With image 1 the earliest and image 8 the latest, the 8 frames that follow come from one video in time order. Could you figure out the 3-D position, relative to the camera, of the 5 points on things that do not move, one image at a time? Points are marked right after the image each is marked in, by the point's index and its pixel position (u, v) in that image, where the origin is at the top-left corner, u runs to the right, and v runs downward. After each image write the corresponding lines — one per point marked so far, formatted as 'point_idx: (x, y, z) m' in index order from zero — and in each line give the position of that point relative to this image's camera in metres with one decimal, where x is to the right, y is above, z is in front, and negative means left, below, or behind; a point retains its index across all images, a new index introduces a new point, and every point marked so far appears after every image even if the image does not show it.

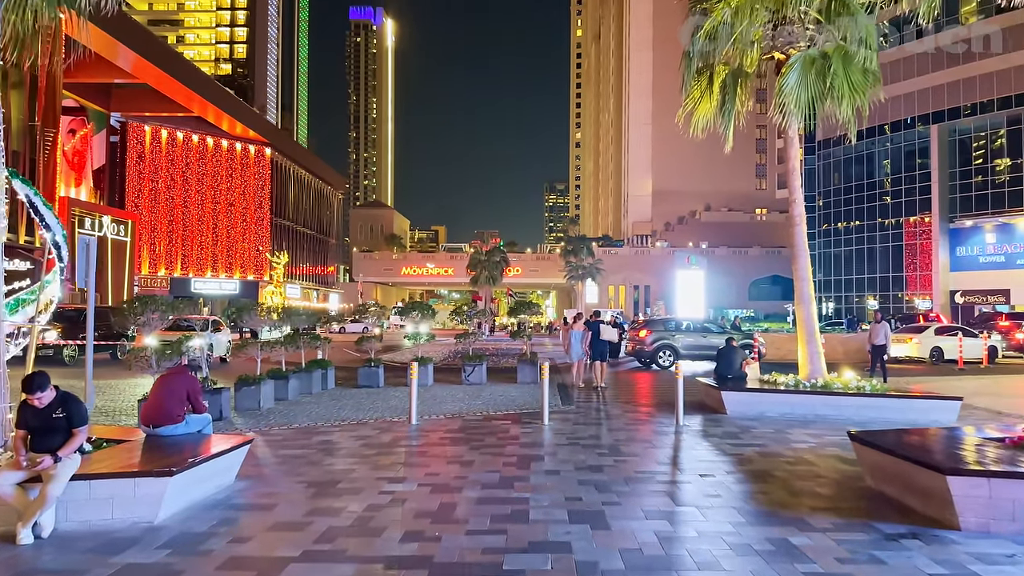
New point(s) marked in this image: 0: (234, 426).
0: (-4.1, -2.0, +11.3) m
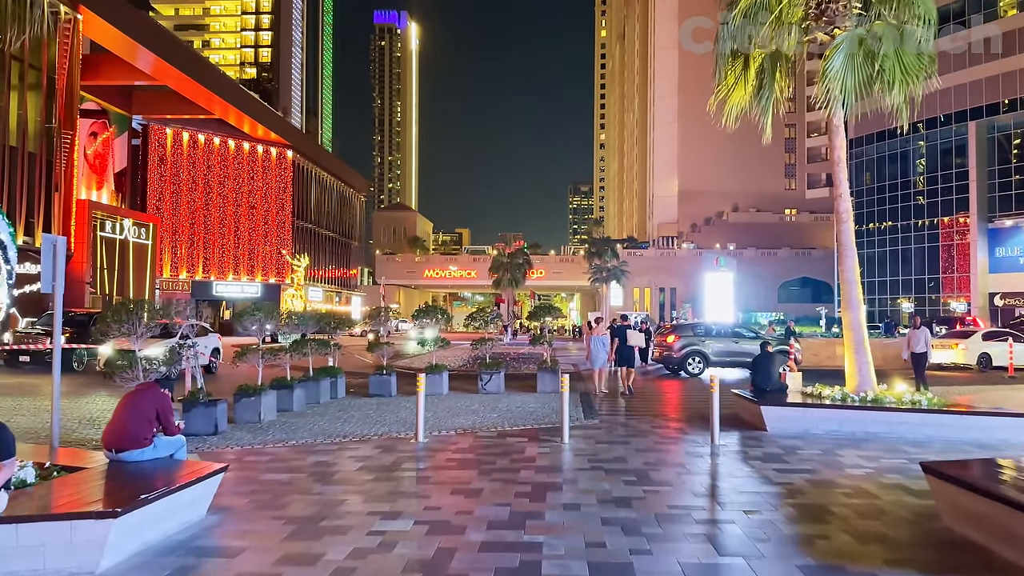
0: (-3.8, -2.1, +10.4) m
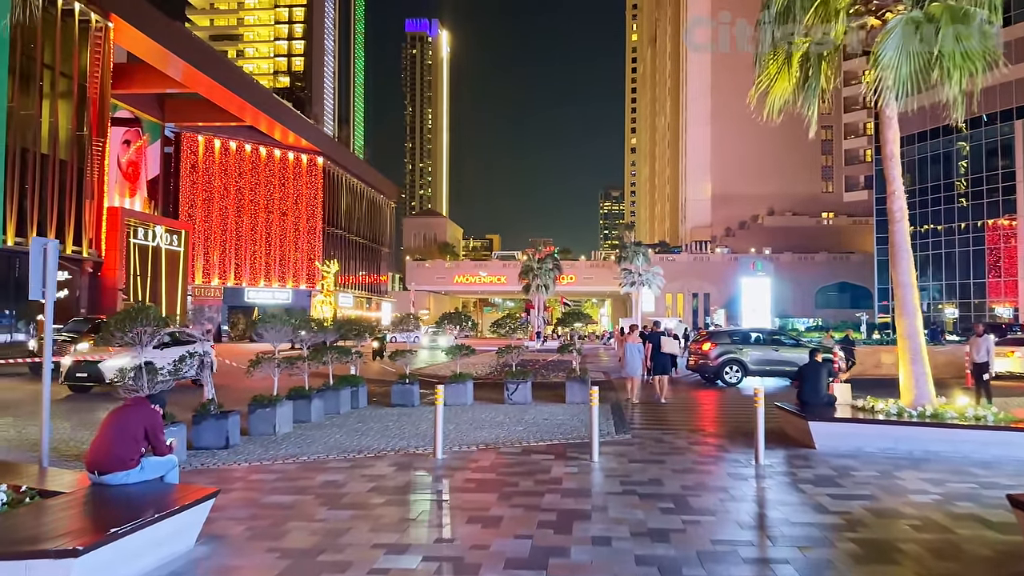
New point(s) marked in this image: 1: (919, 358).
0: (-3.5, -2.1, +9.9) m
1: (+5.4, -0.9, +10.3) m
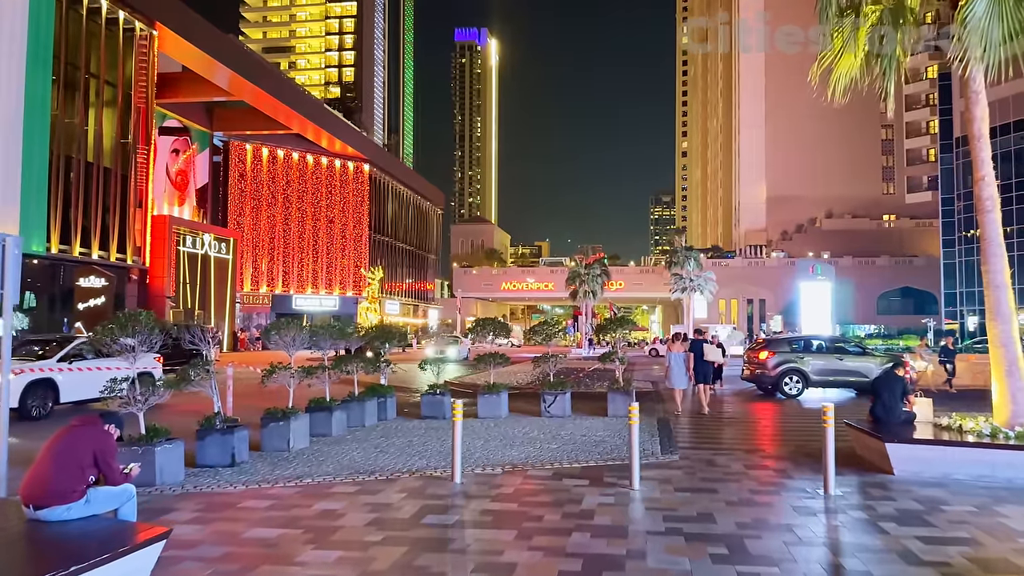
0: (-3.2, -2.2, +9.0) m
1: (+5.7, -0.9, +8.8) m
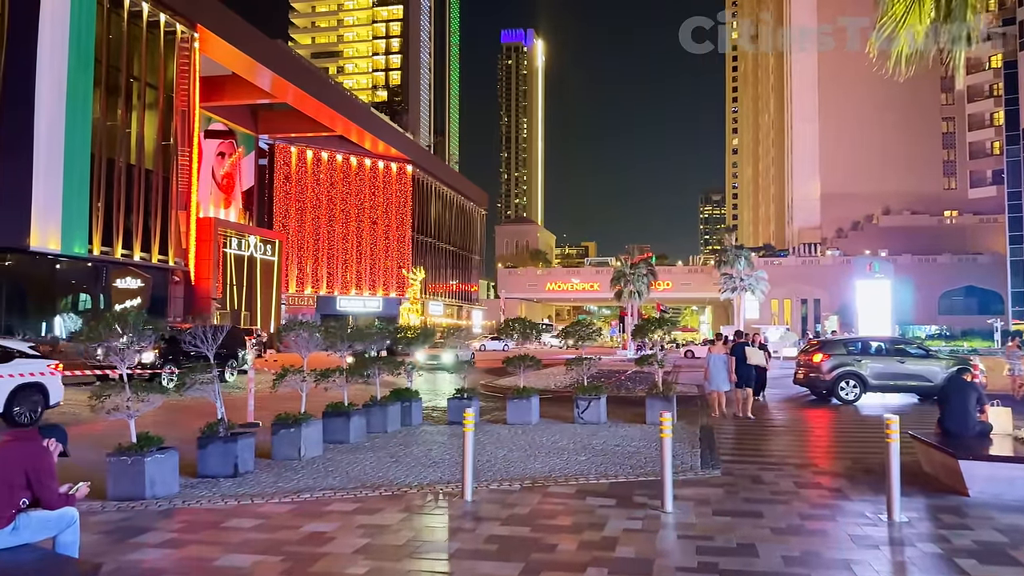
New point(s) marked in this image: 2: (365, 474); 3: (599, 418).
0: (-2.9, -2.2, +8.4) m
1: (+5.9, -0.9, +7.7) m
2: (-1.7, -2.1, +8.7) m
3: (+1.5, -2.2, +13.1) m
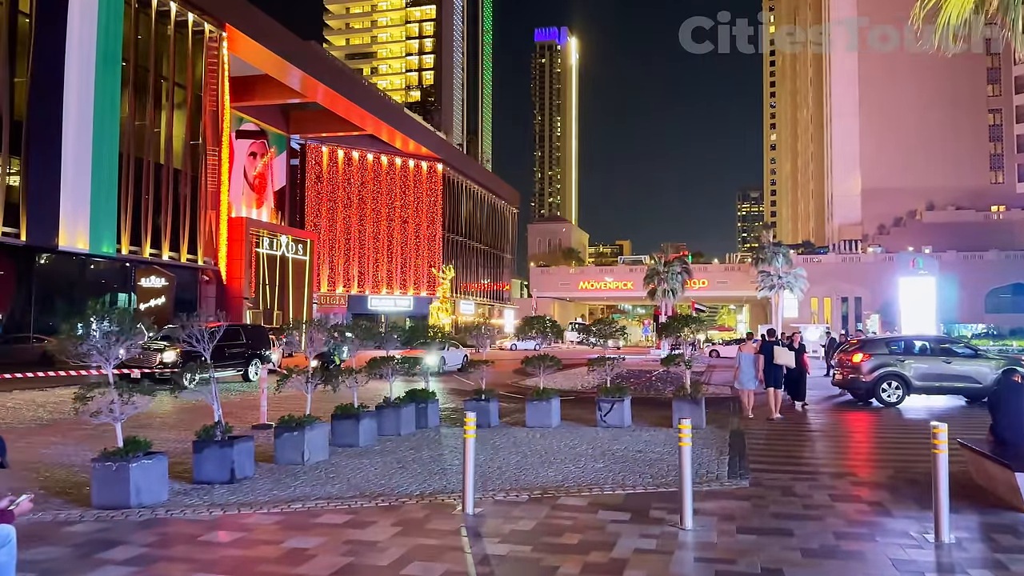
0: (-2.8, -2.1, +8.0) m
1: (+6.0, -0.8, +6.8) m
2: (-1.5, -2.1, +8.2) m
3: (+1.8, -2.1, +12.4) m
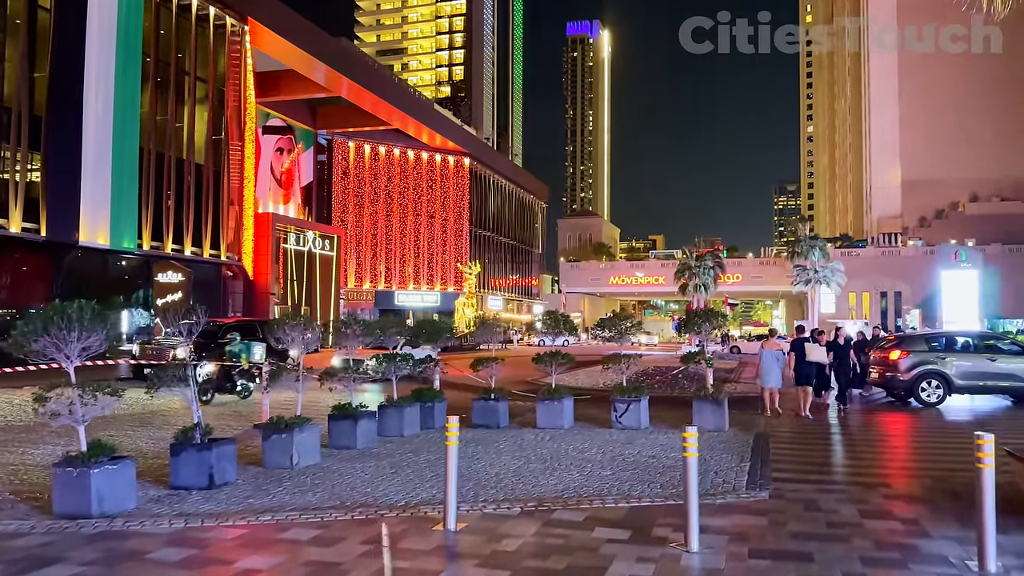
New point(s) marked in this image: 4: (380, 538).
0: (-2.9, -2.0, +7.4) m
1: (+5.9, -0.7, +5.9) m
2: (-1.6, -2.0, +7.6) m
3: (+1.9, -2.0, +11.7) m
4: (-1.0, -1.8, +5.6) m
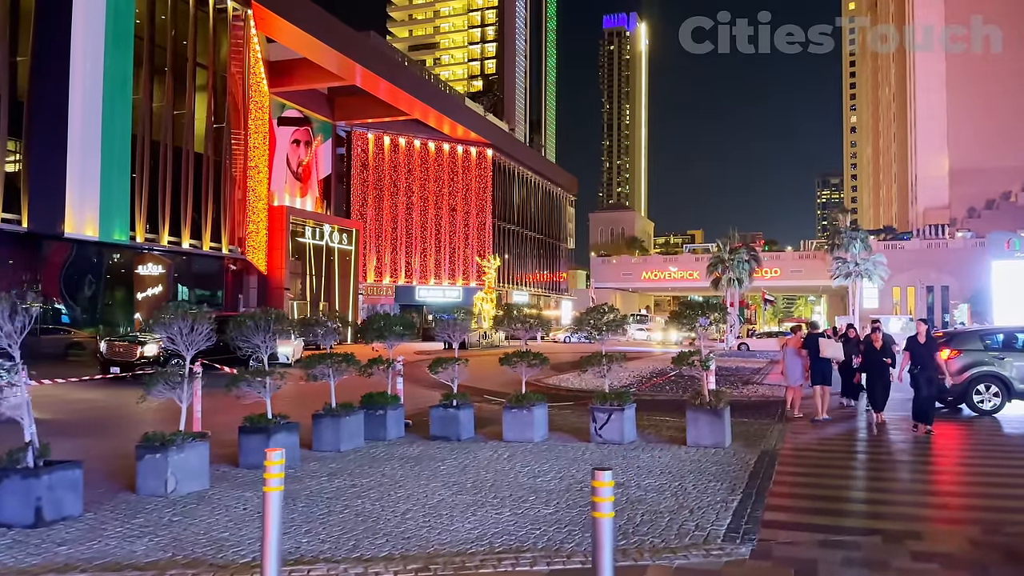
0: (-3.6, -1.9, +5.8) m
1: (+5.1, -0.6, +3.8) m
2: (-2.3, -1.9, +5.9) m
3: (+1.4, -1.9, +9.8) m
4: (-1.8, -1.7, +3.9) m
